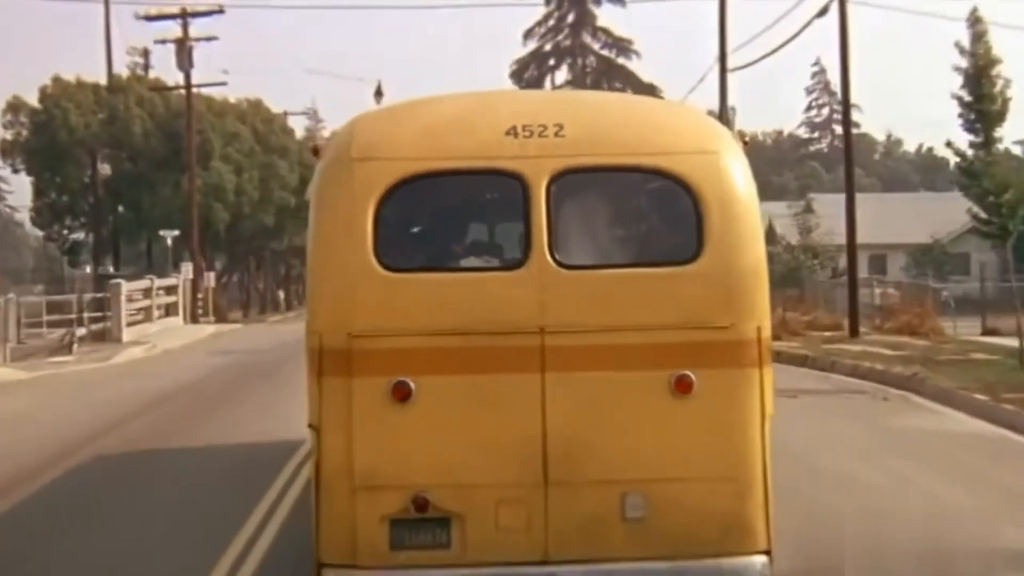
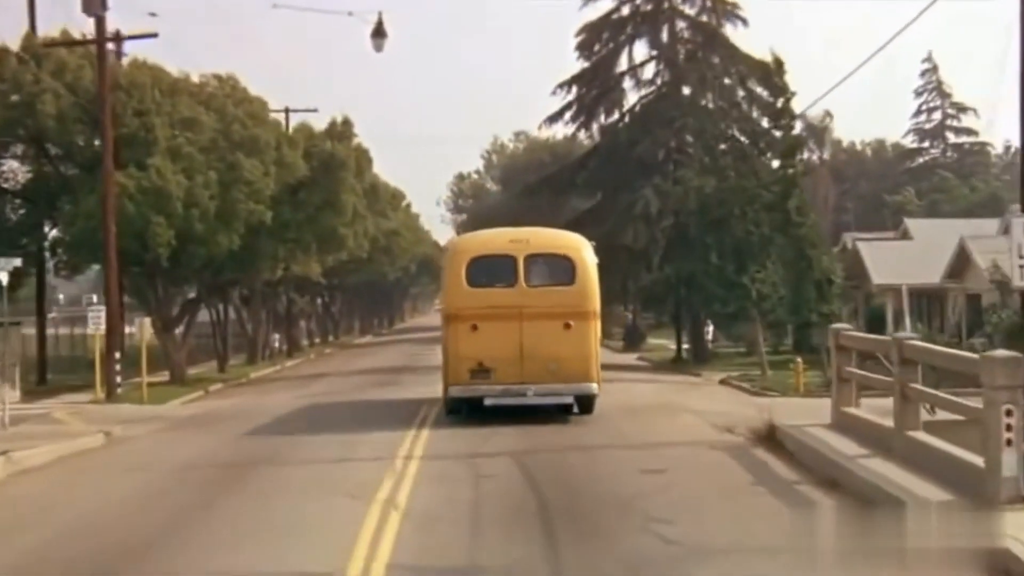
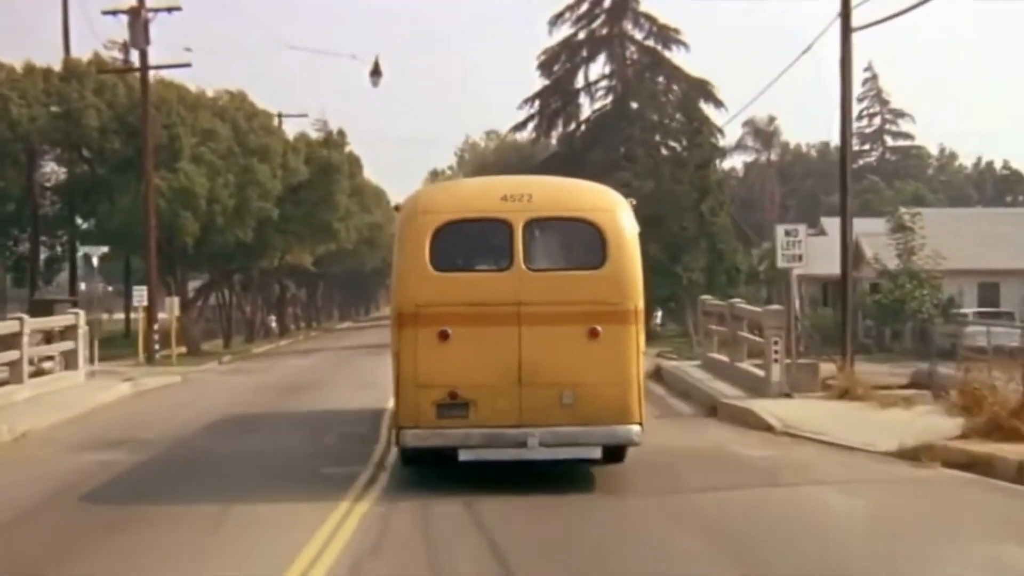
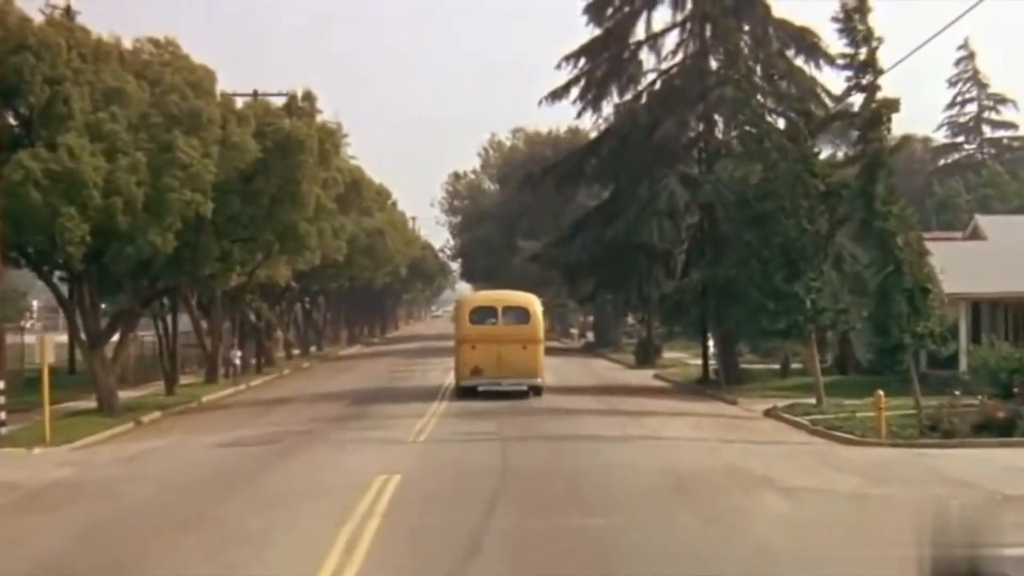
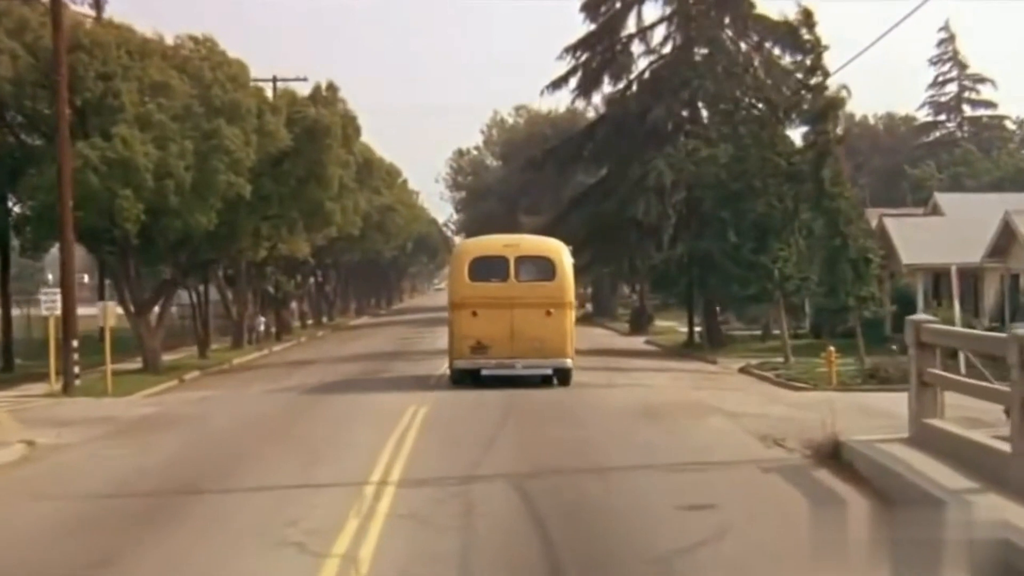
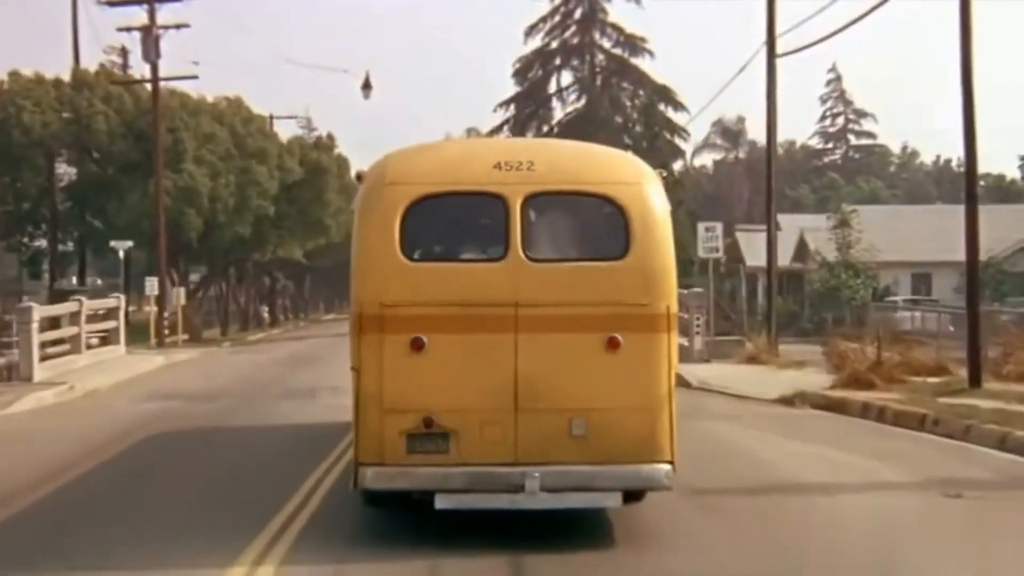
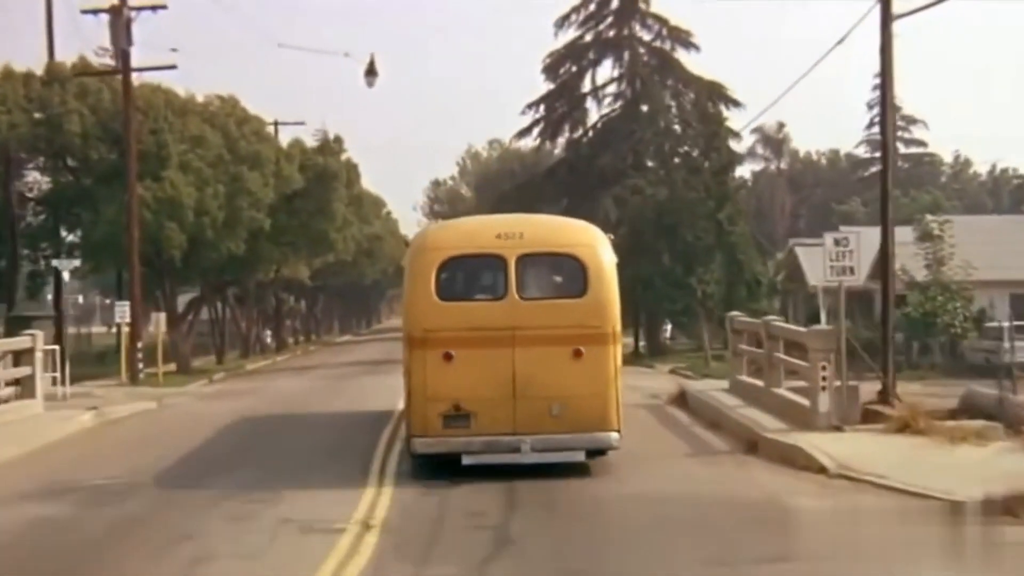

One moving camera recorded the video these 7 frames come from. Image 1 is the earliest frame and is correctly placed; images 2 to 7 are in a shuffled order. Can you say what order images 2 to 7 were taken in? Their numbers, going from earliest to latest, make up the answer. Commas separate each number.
6, 3, 7, 2, 5, 4
